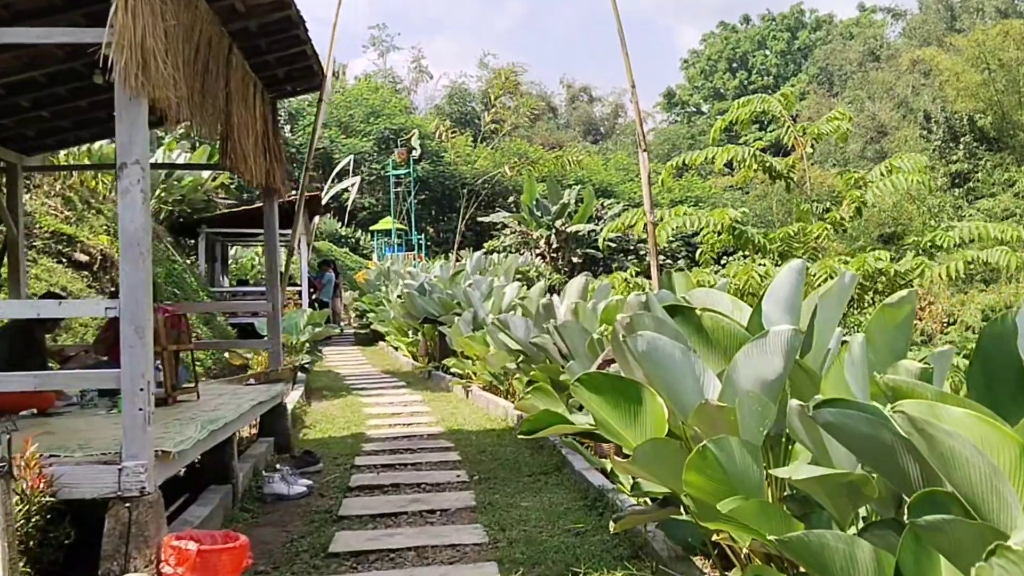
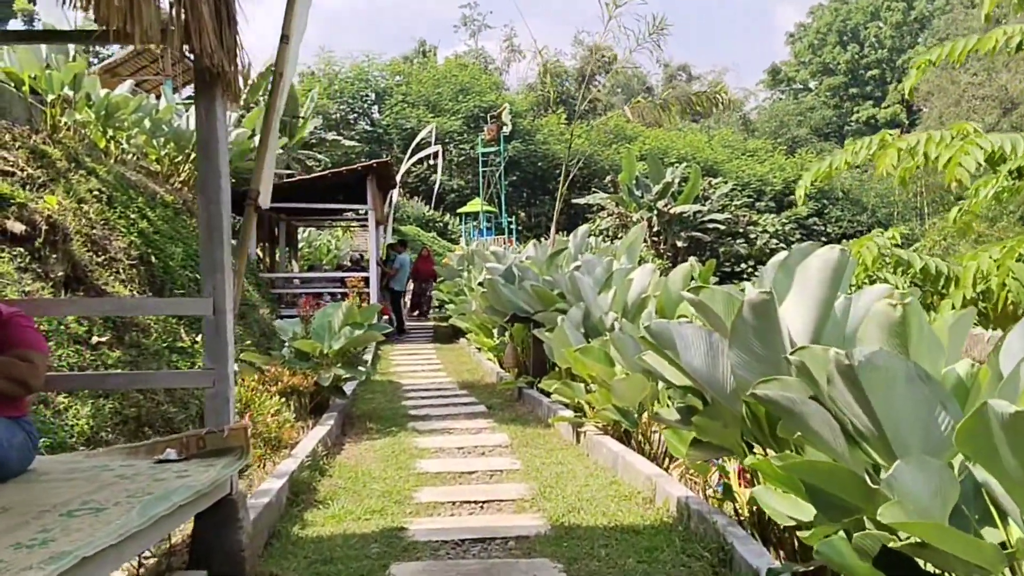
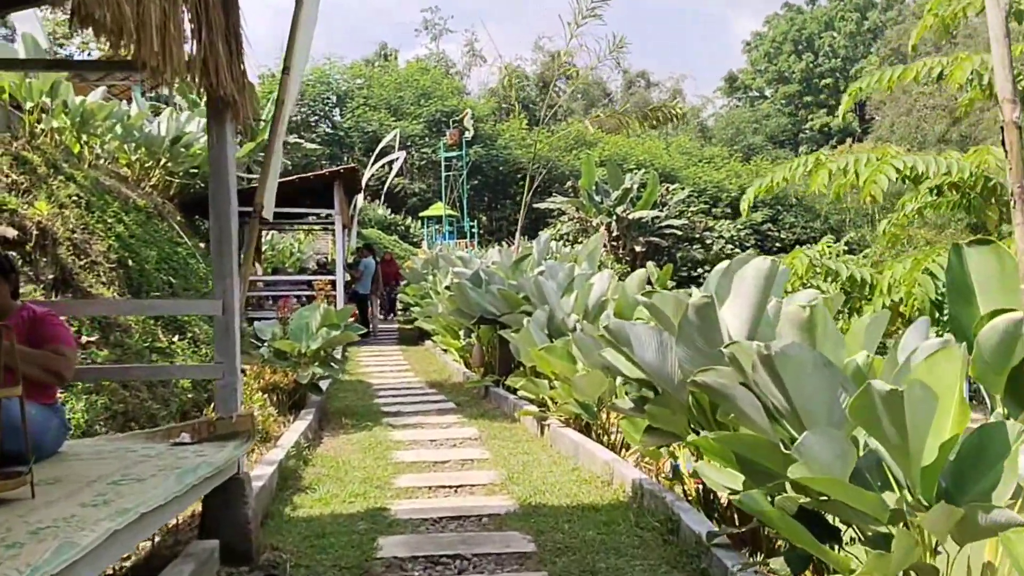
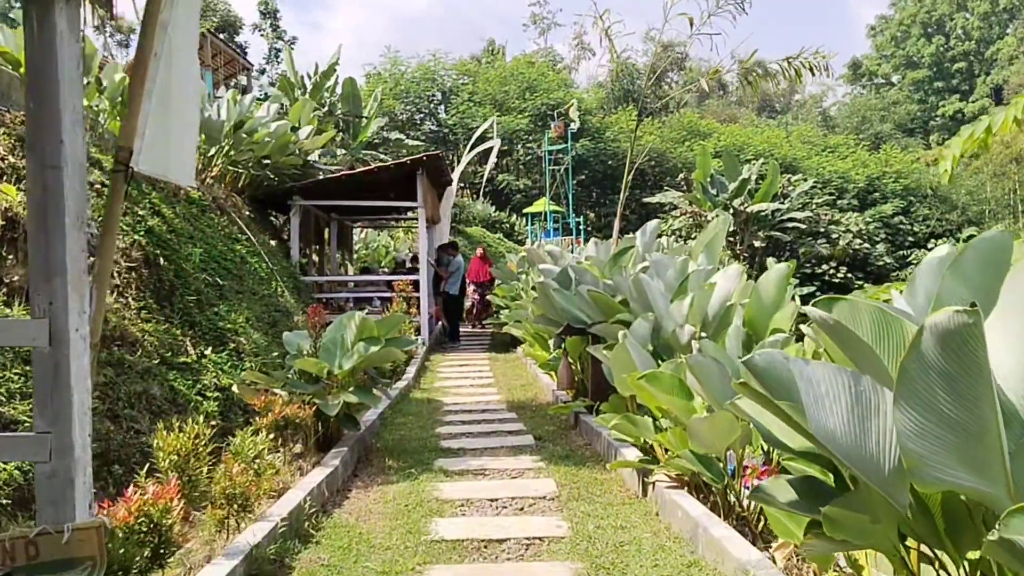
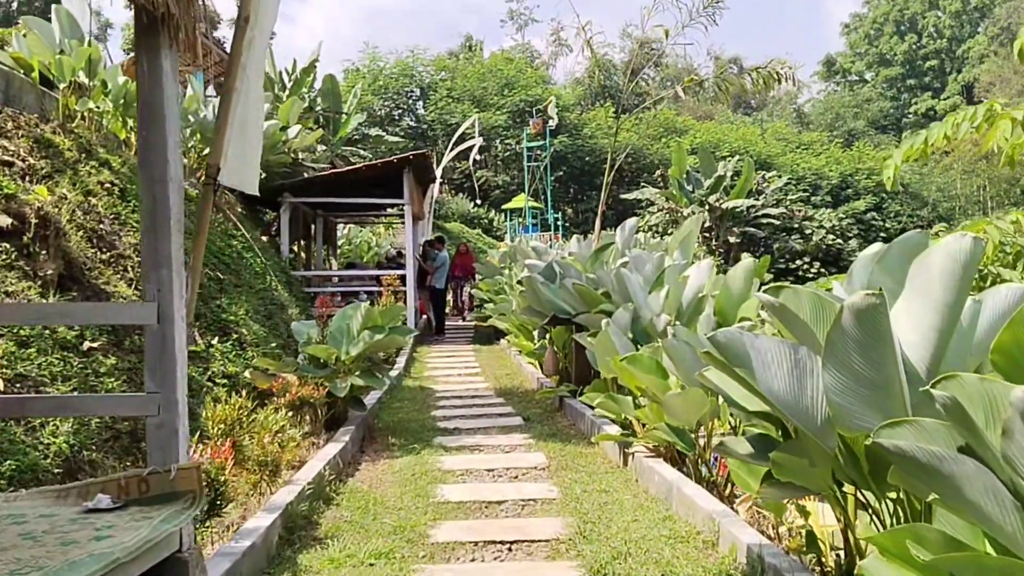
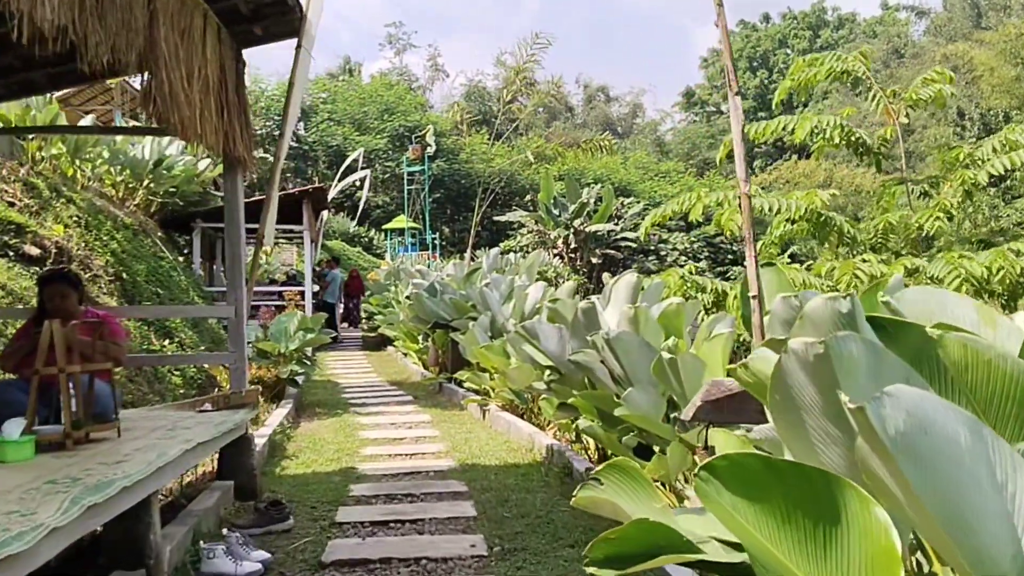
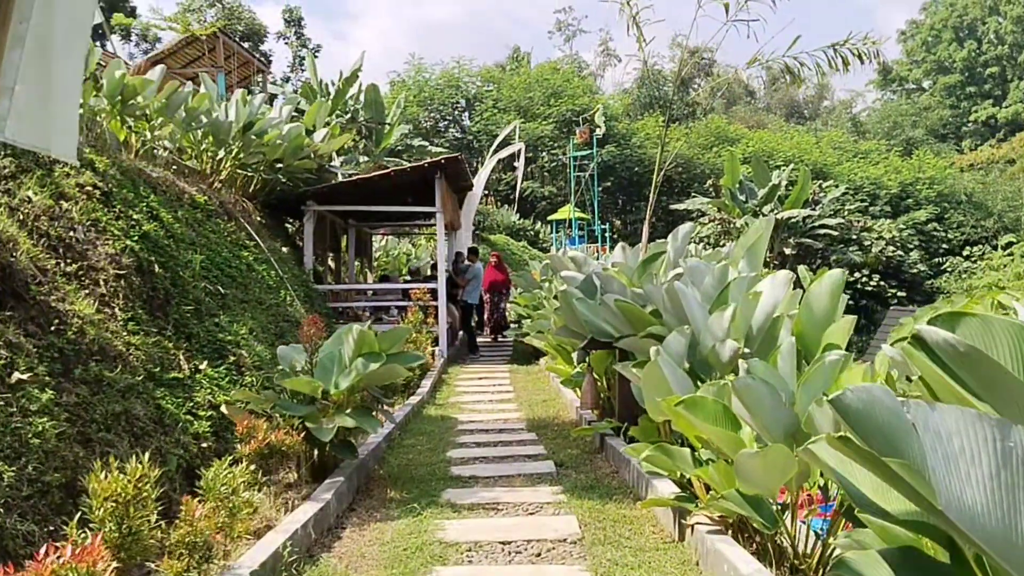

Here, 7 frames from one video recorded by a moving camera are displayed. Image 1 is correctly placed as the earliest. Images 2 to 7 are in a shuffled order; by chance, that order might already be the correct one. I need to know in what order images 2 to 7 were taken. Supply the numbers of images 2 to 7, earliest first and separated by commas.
6, 3, 2, 5, 4, 7
